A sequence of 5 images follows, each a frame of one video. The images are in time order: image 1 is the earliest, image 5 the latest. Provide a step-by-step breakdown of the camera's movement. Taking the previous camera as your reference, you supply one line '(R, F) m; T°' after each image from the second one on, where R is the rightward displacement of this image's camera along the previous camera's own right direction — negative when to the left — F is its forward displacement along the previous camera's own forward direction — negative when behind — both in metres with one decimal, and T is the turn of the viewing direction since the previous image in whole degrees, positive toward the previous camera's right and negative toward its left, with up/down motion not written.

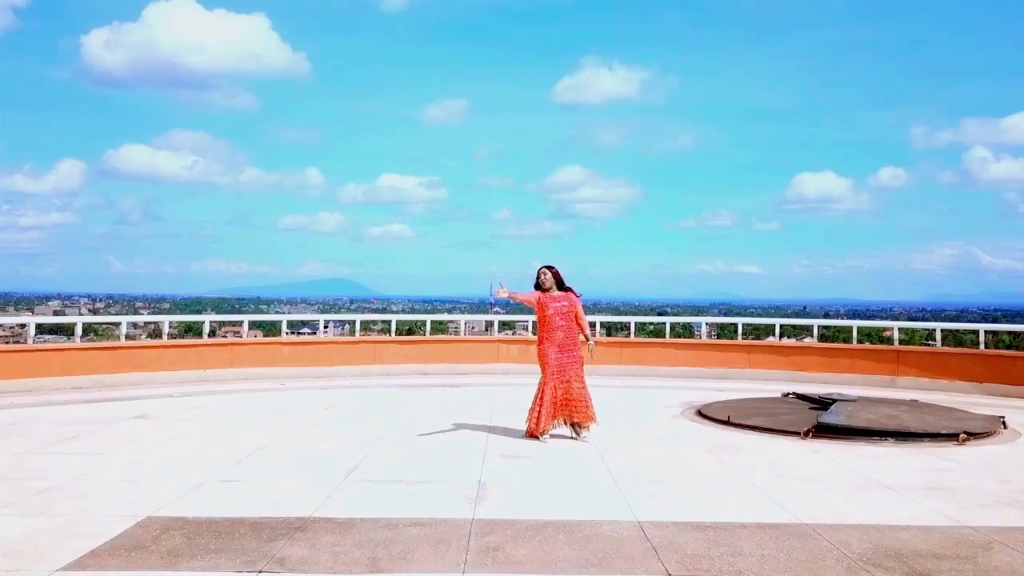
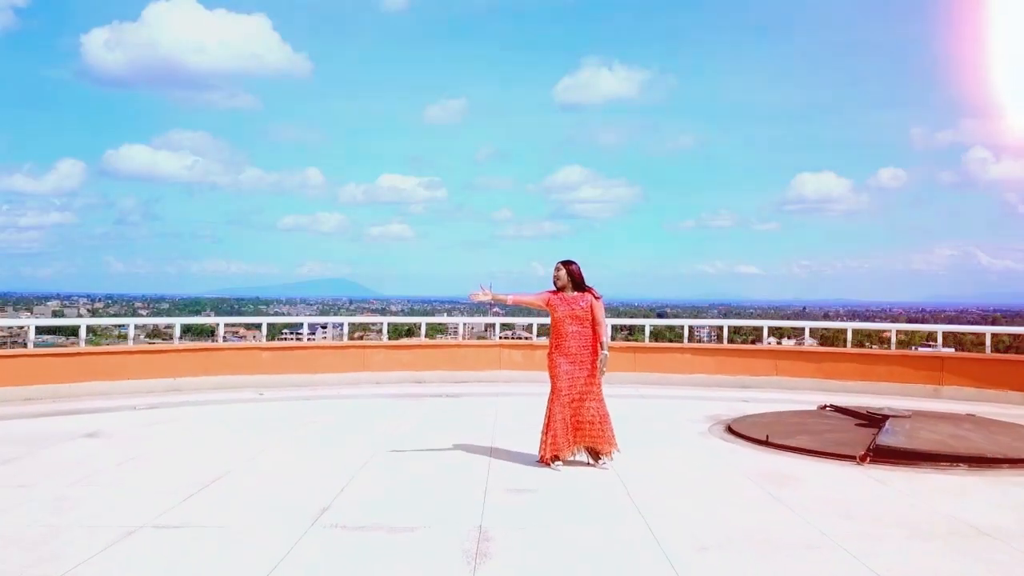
(0.0, +1.0) m; 0°
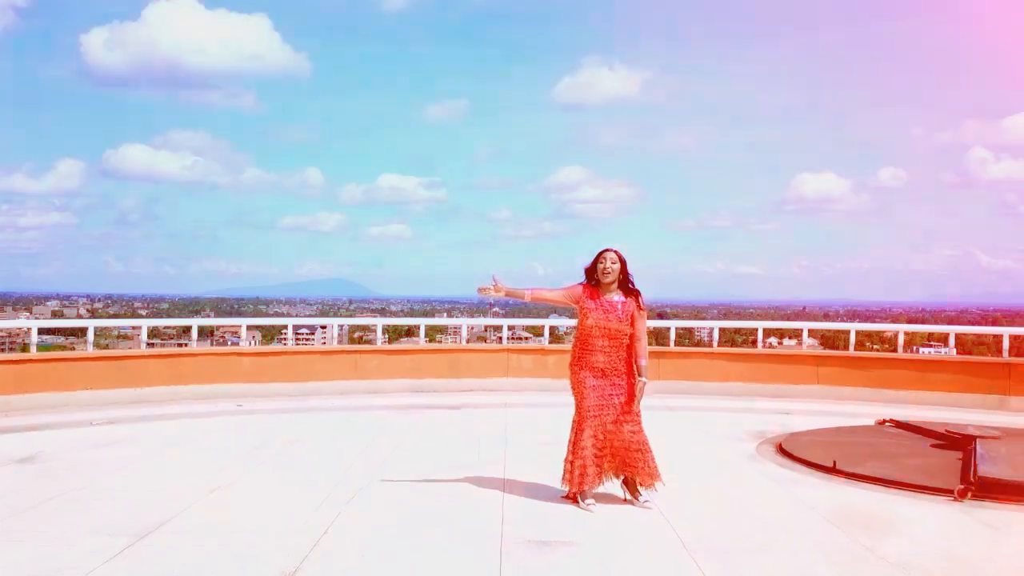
(-0.1, +1.1) m; 0°
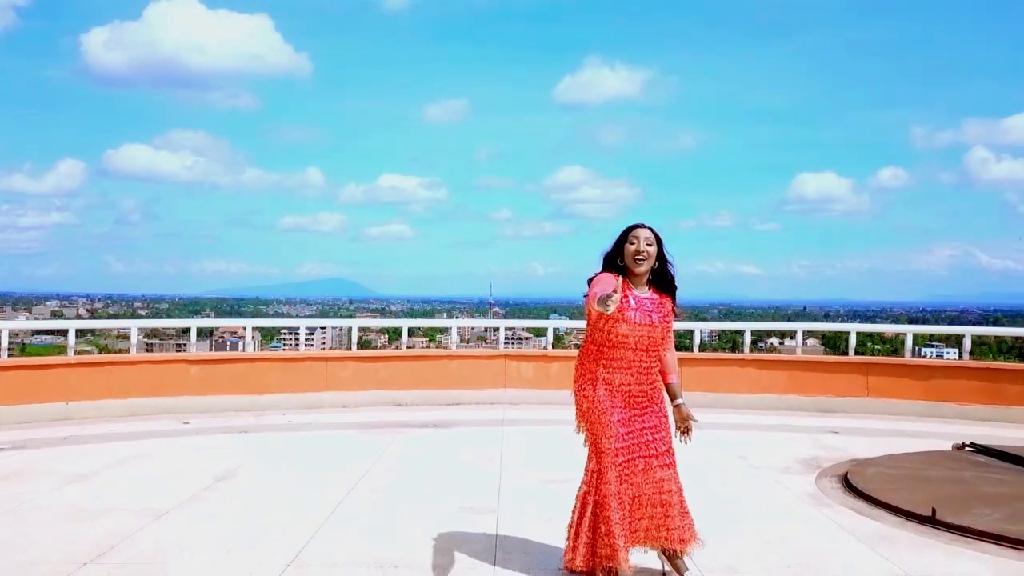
(0.0, +1.4) m; 0°
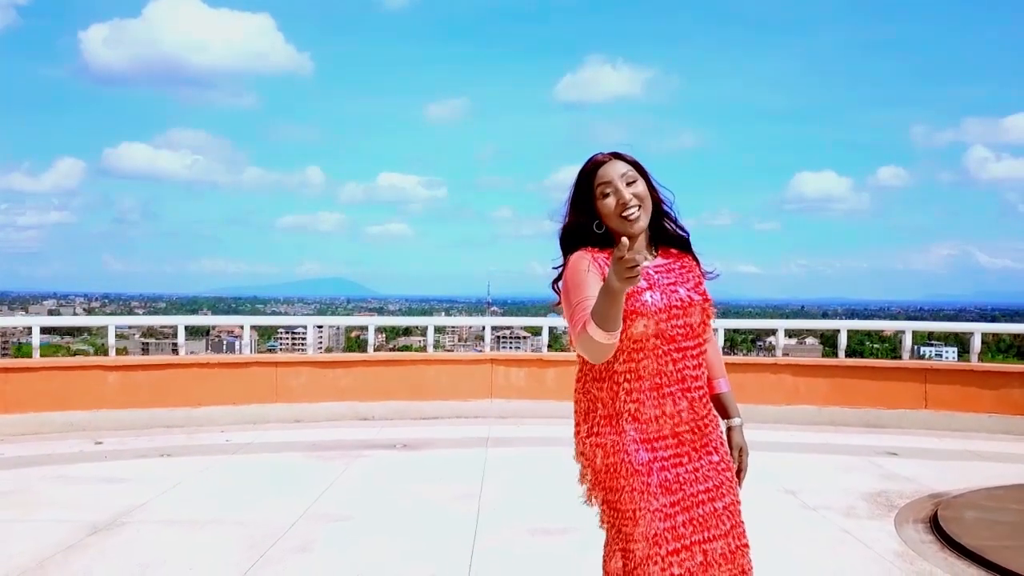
(+0.1, +1.3) m; 0°
